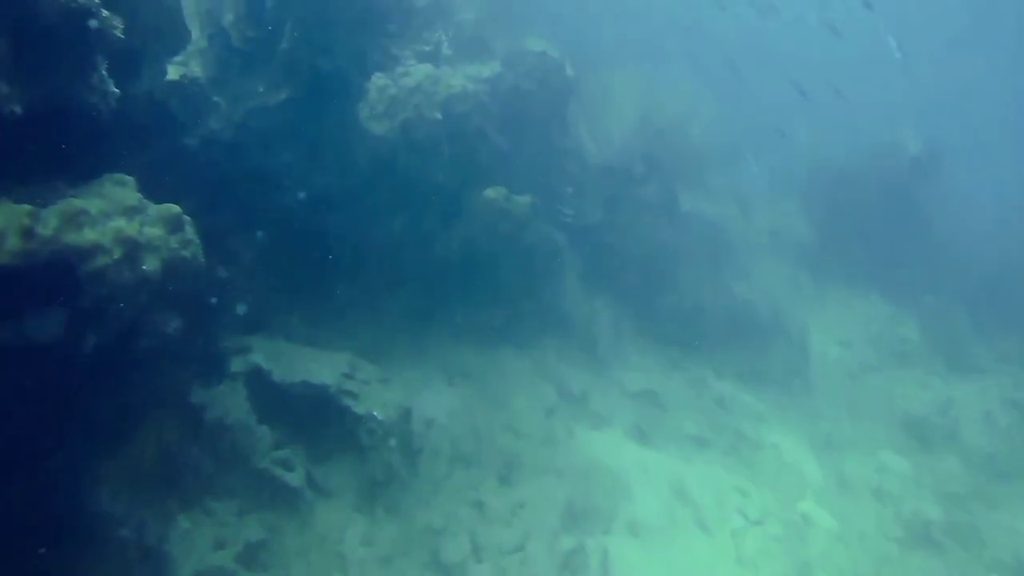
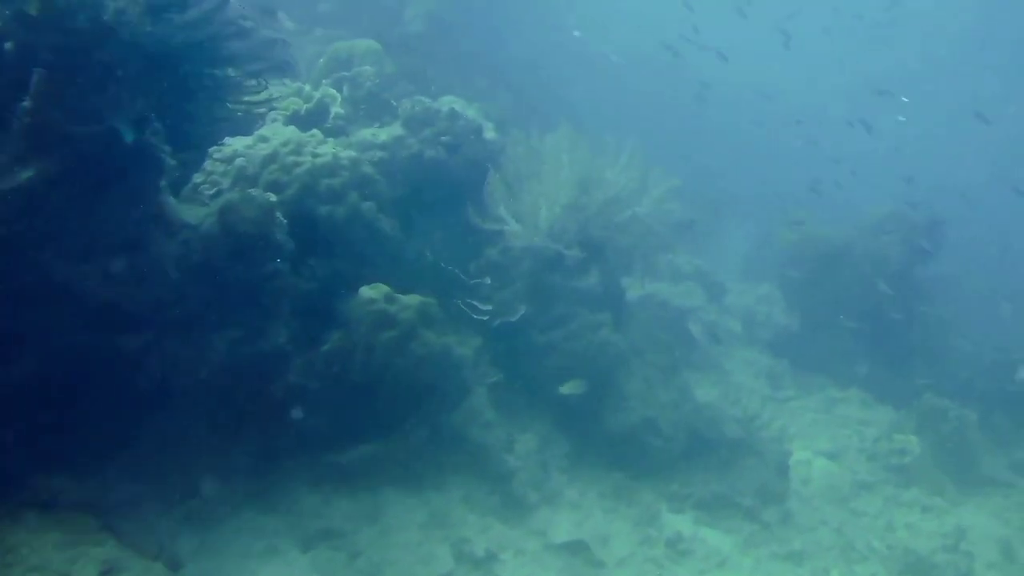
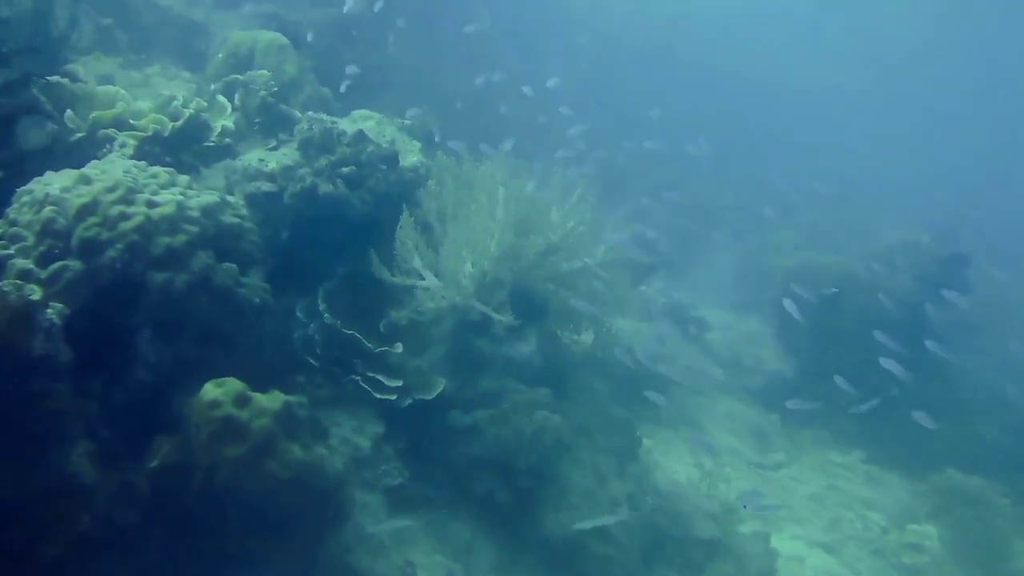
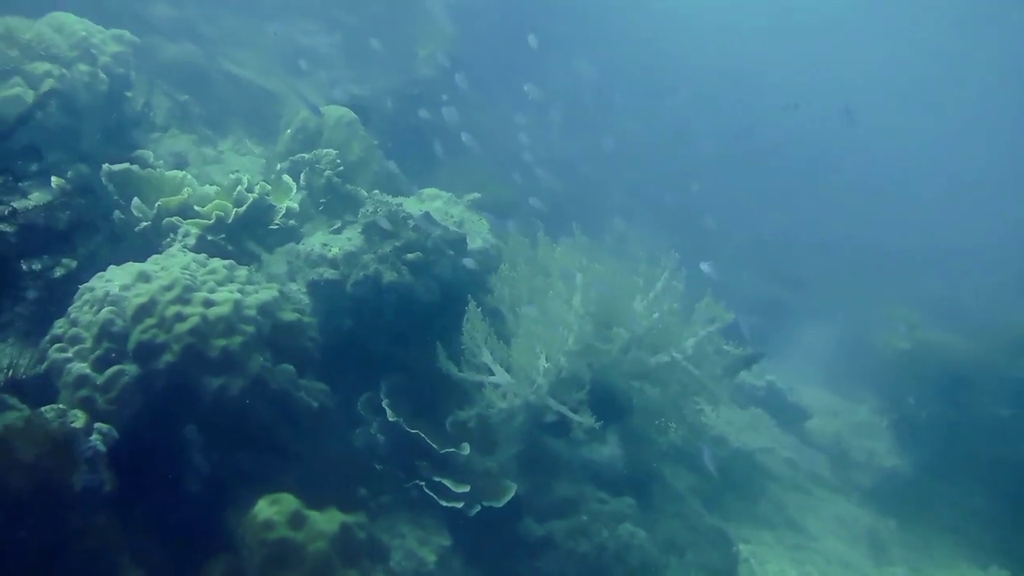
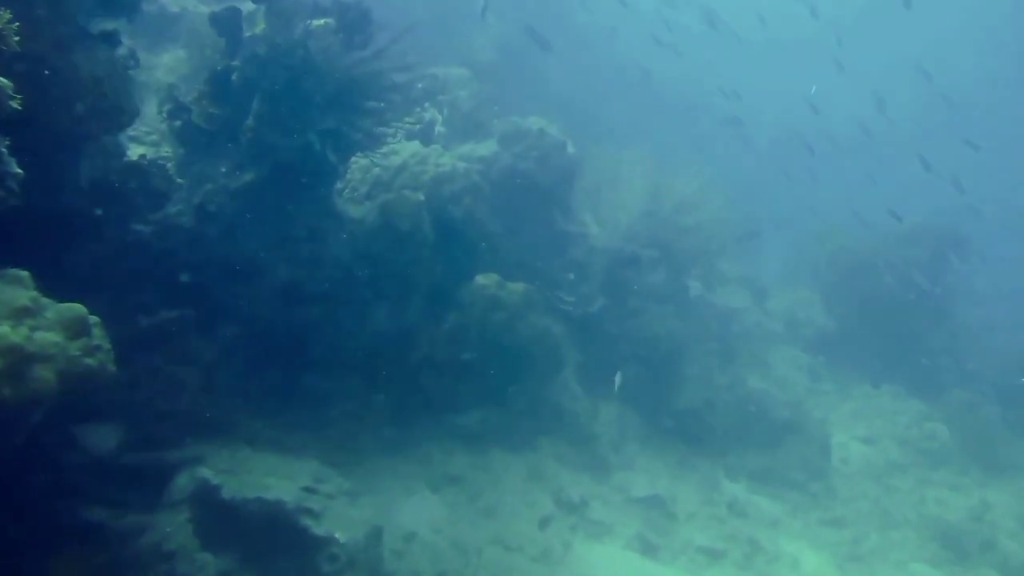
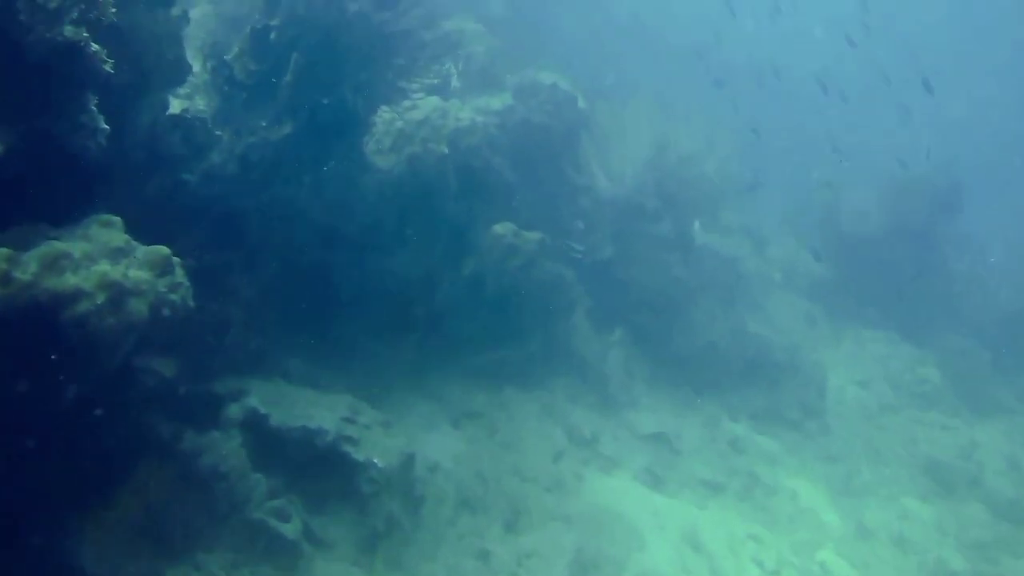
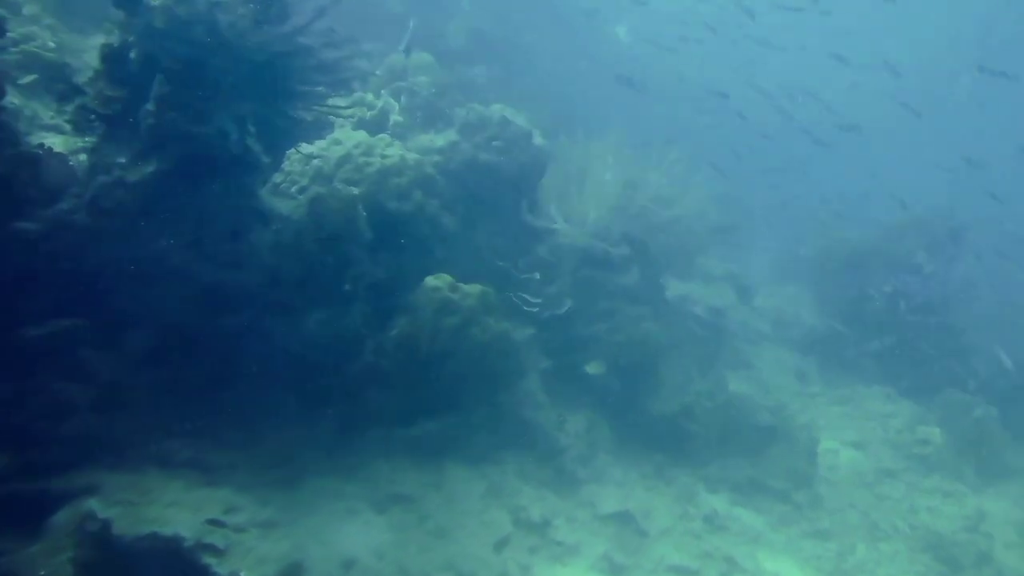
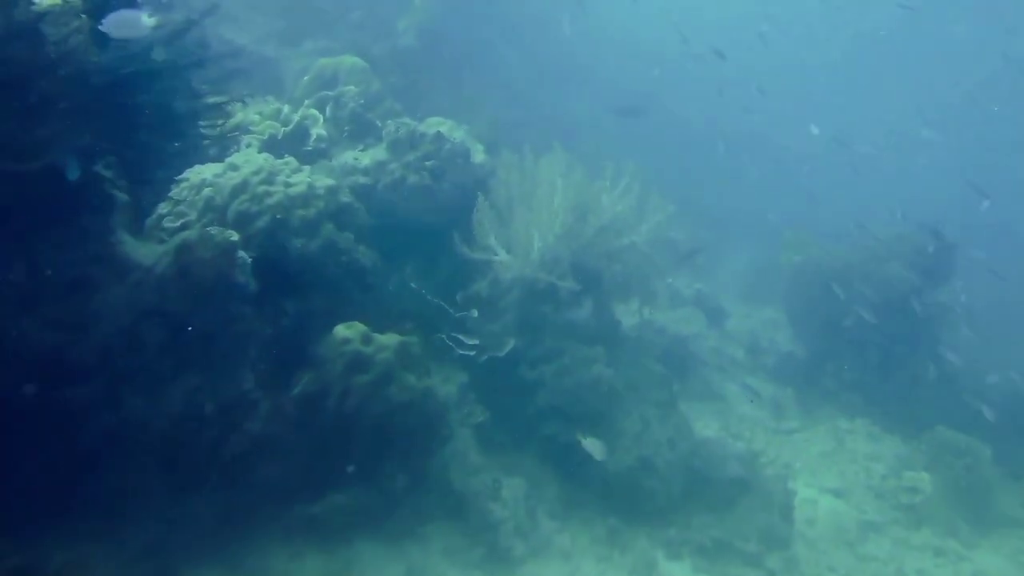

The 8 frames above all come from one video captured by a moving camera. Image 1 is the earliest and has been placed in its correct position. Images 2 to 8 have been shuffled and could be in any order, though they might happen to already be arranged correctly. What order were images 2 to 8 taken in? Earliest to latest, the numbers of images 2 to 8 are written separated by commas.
6, 5, 7, 2, 8, 3, 4
